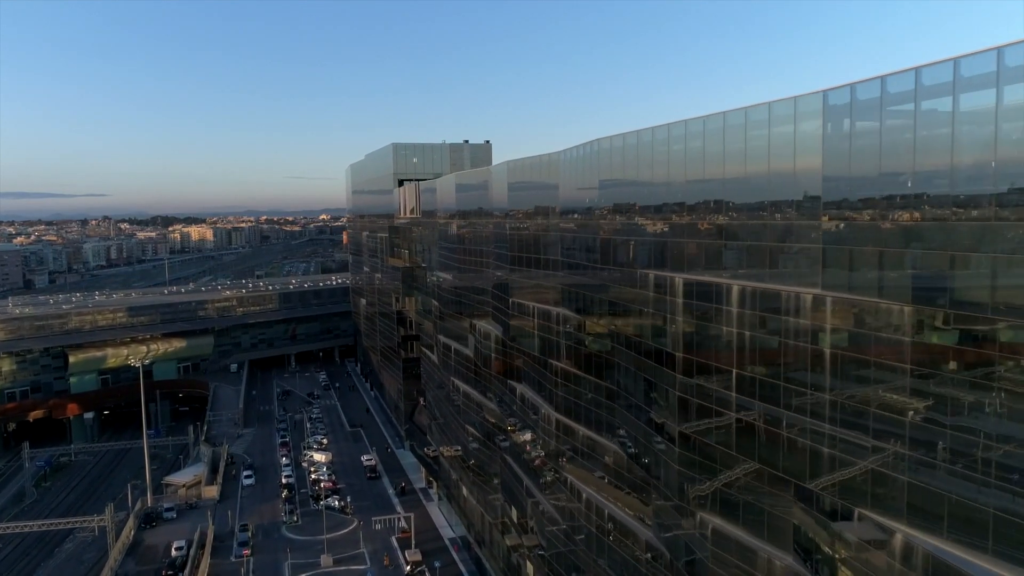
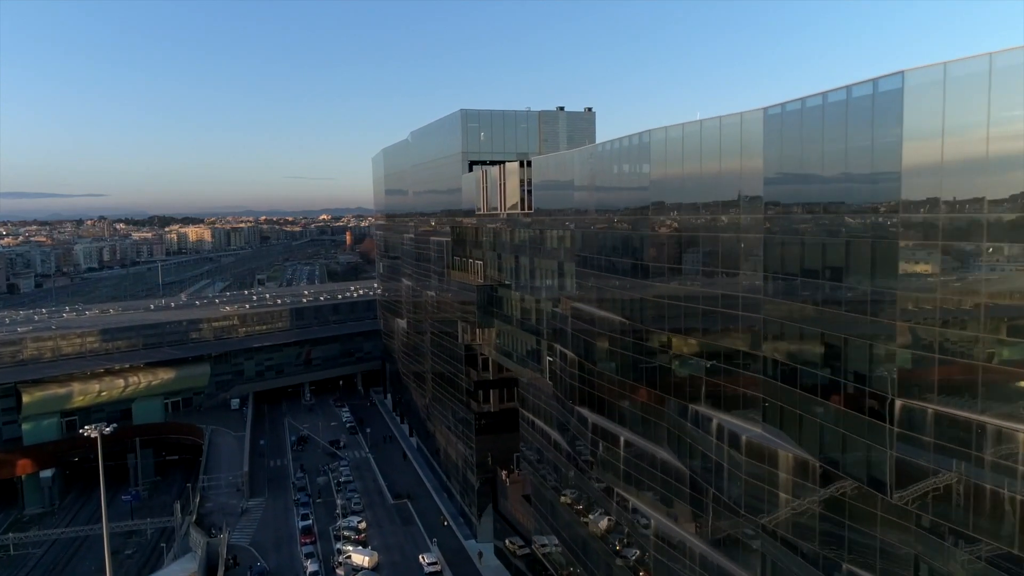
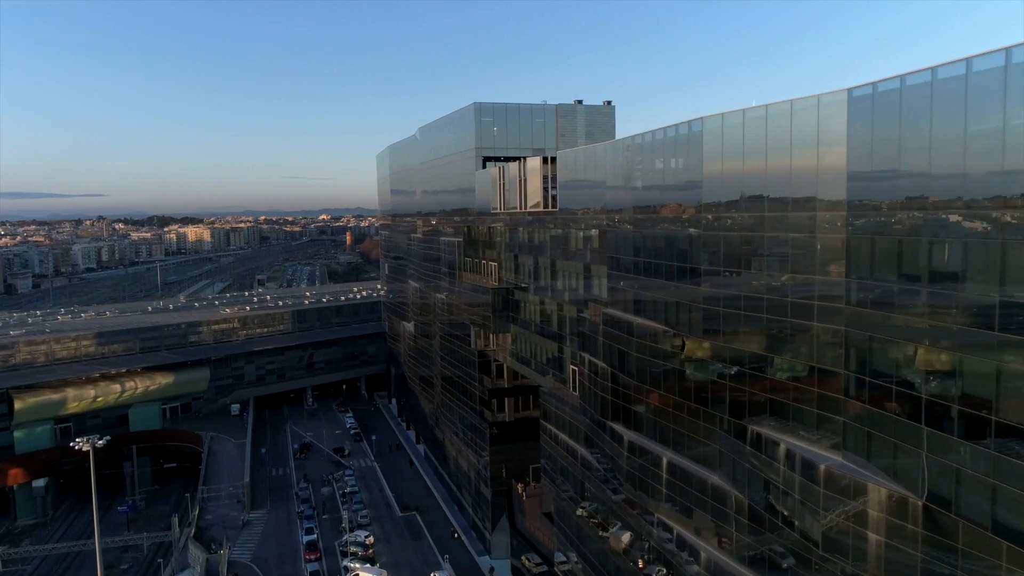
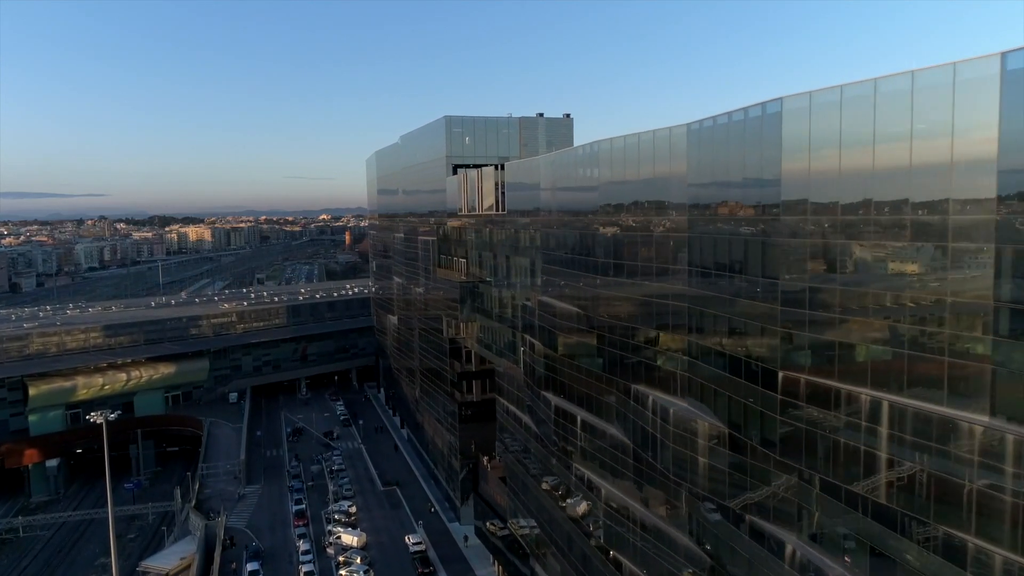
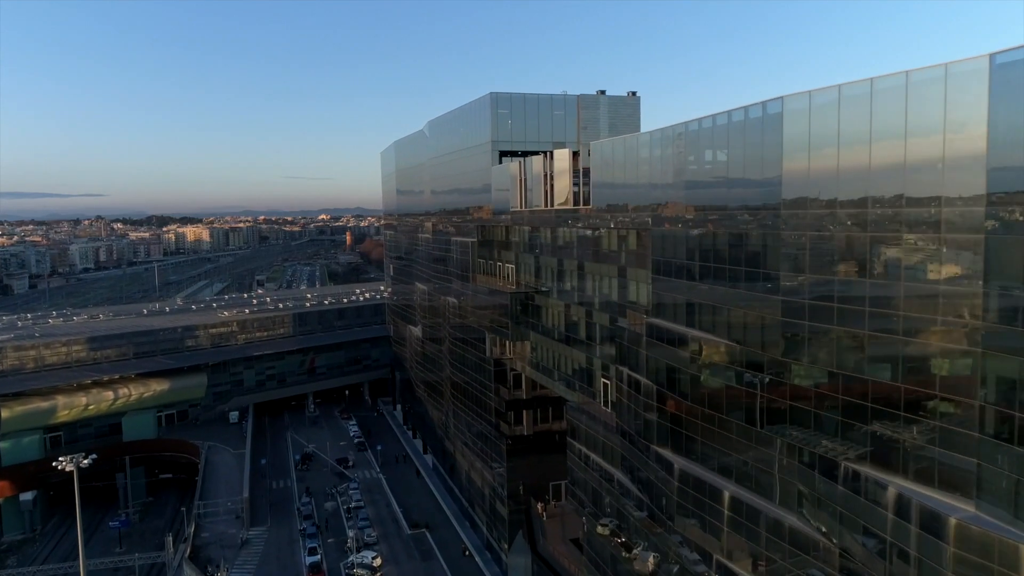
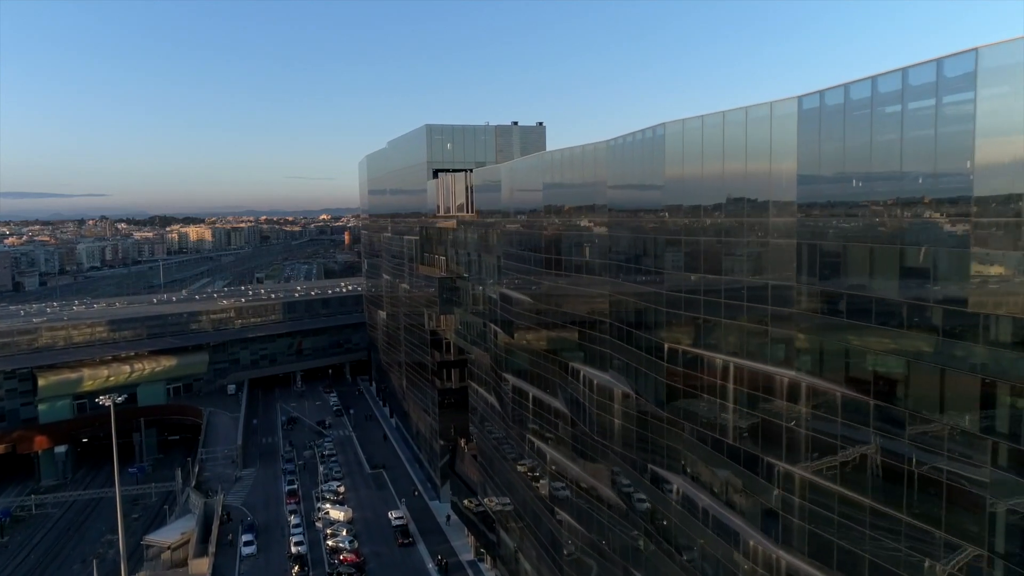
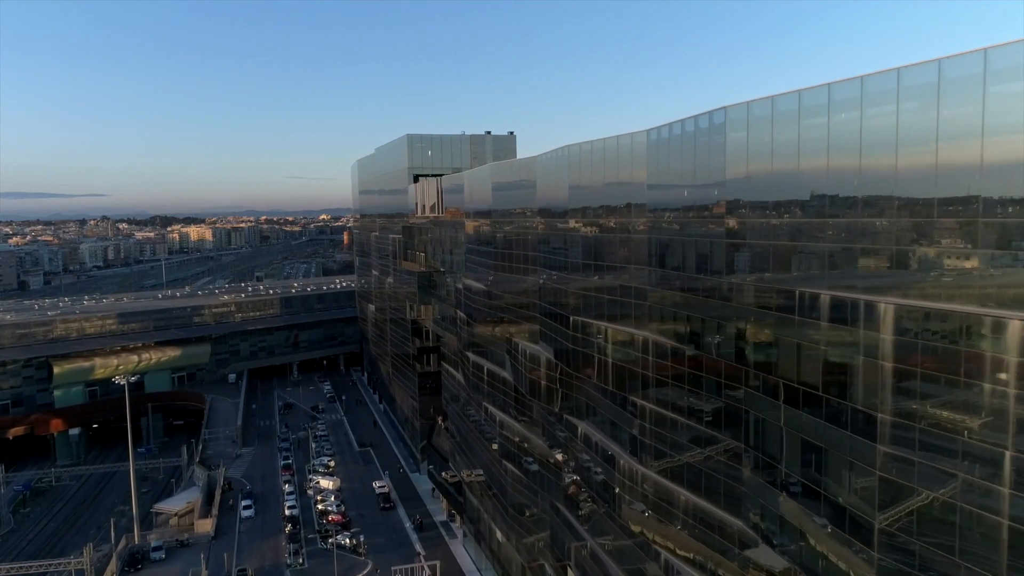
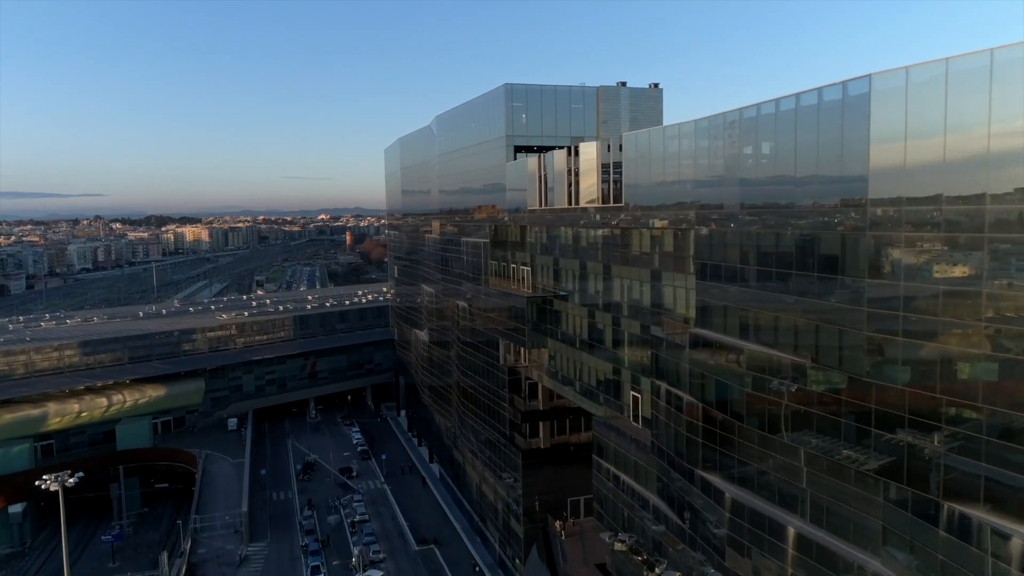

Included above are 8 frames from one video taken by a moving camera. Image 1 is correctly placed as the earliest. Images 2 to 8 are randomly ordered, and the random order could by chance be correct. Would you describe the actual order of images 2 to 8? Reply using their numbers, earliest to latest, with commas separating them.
7, 6, 4, 2, 3, 5, 8
